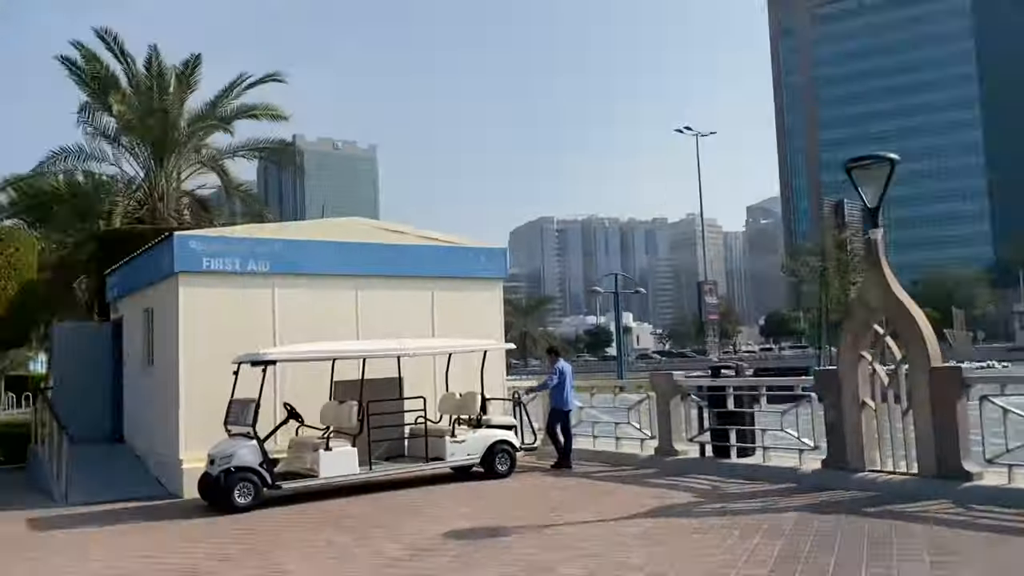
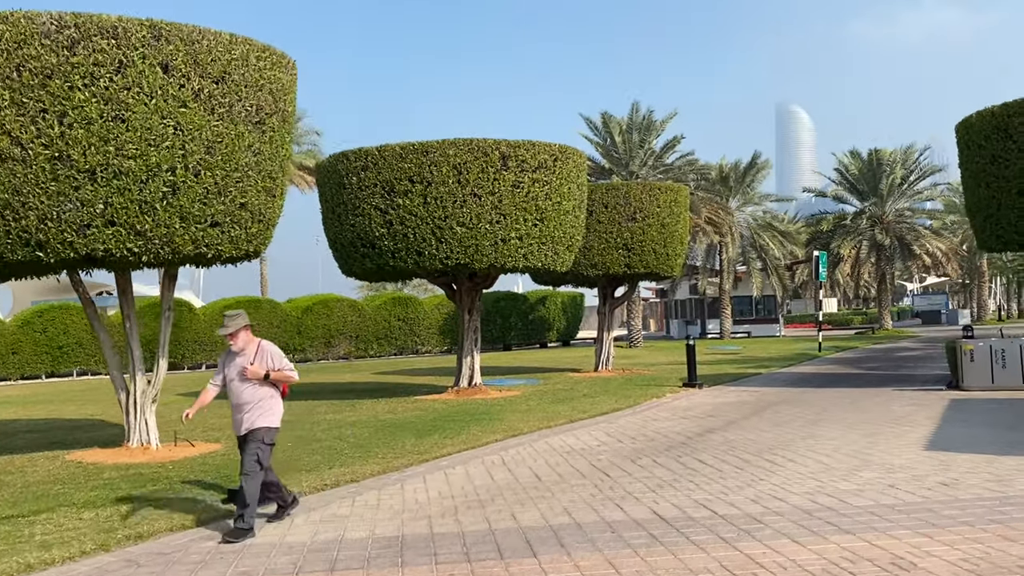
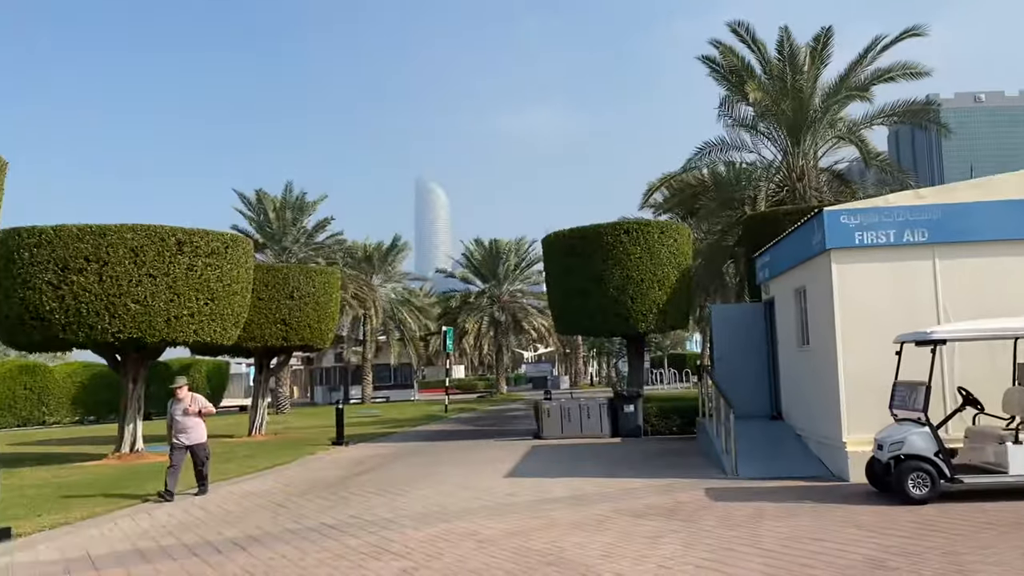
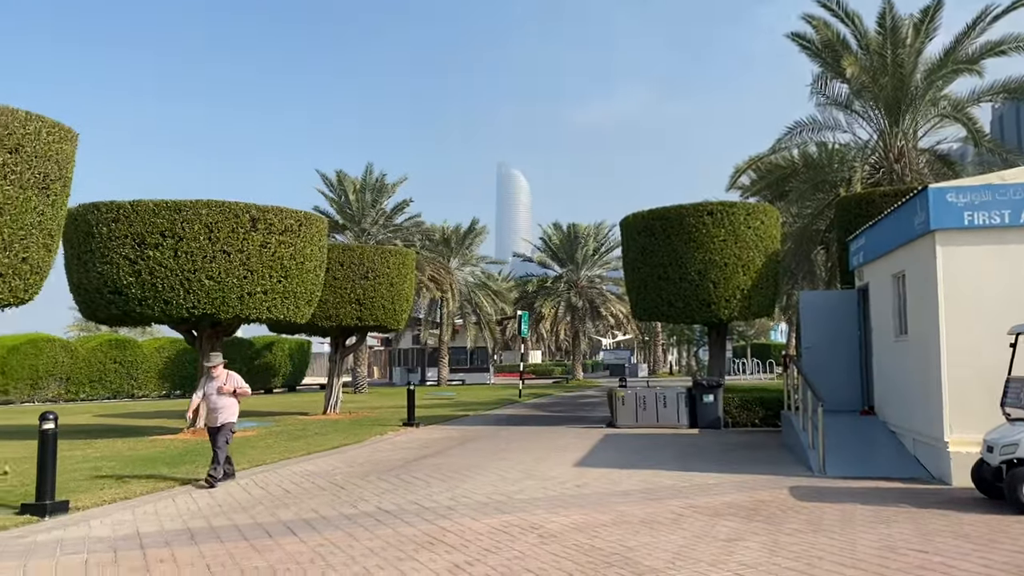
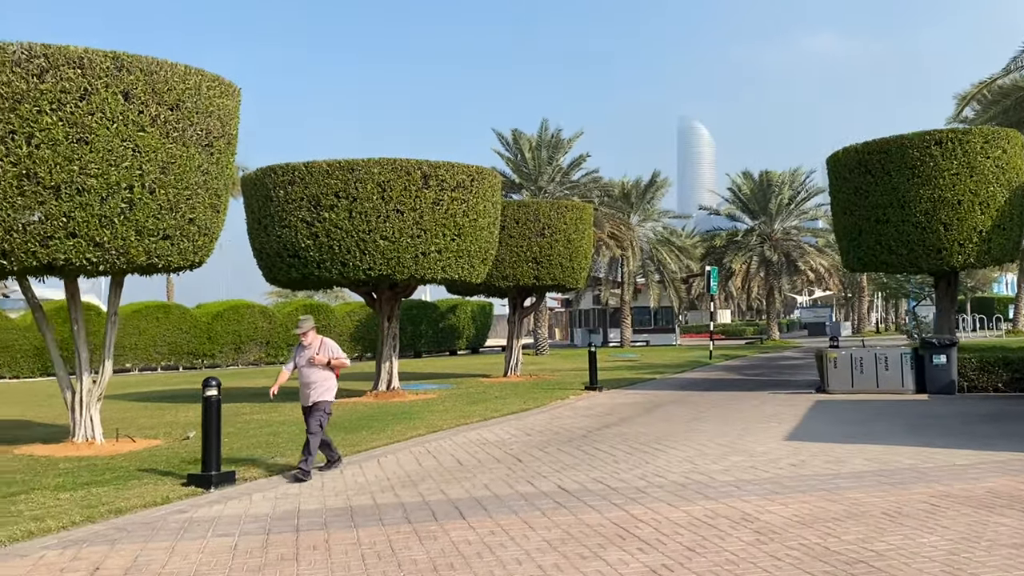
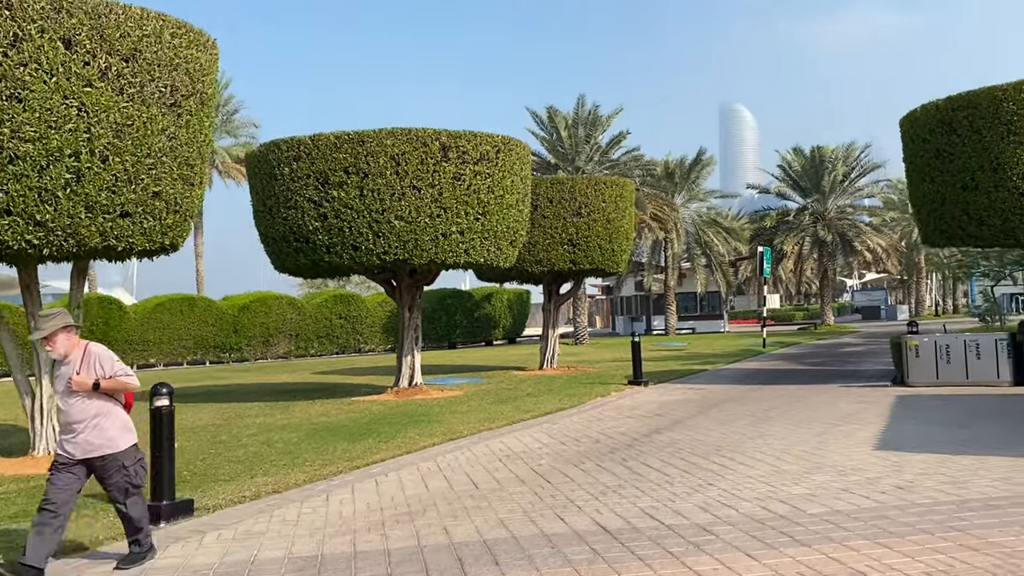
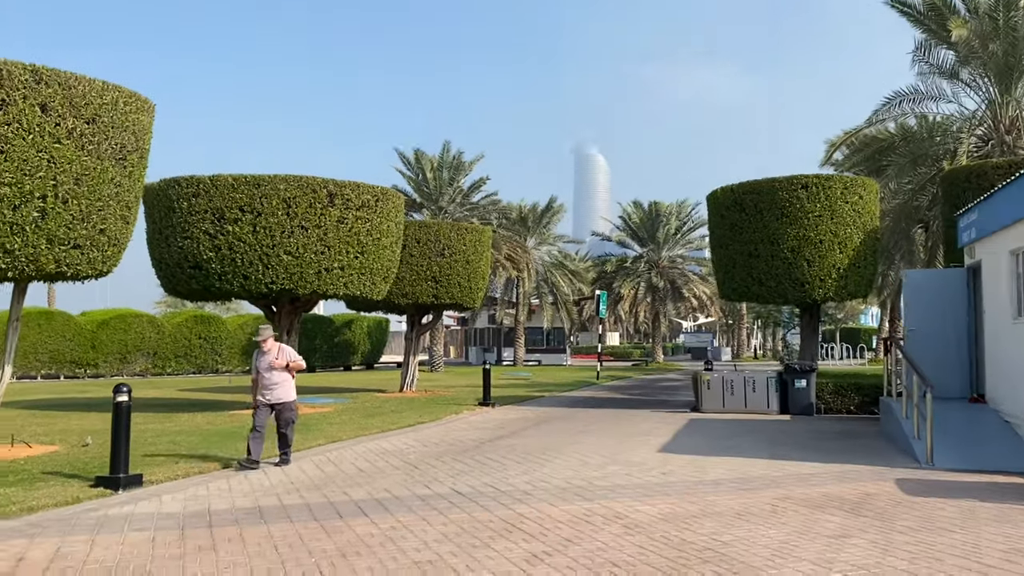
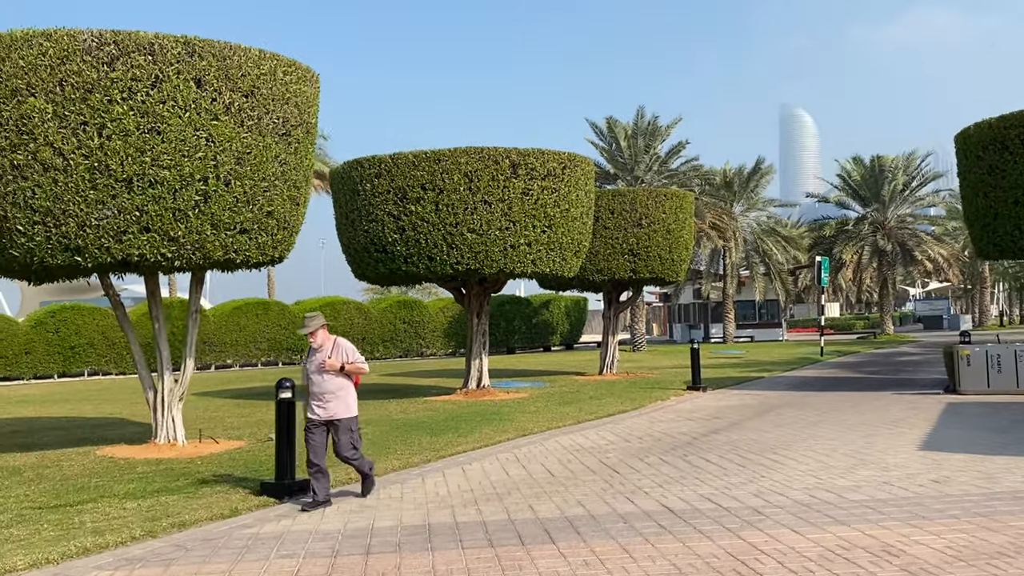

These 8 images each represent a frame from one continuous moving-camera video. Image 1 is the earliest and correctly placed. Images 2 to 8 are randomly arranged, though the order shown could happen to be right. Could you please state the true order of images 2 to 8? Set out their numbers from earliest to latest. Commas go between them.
3, 4, 7, 5, 8, 2, 6
